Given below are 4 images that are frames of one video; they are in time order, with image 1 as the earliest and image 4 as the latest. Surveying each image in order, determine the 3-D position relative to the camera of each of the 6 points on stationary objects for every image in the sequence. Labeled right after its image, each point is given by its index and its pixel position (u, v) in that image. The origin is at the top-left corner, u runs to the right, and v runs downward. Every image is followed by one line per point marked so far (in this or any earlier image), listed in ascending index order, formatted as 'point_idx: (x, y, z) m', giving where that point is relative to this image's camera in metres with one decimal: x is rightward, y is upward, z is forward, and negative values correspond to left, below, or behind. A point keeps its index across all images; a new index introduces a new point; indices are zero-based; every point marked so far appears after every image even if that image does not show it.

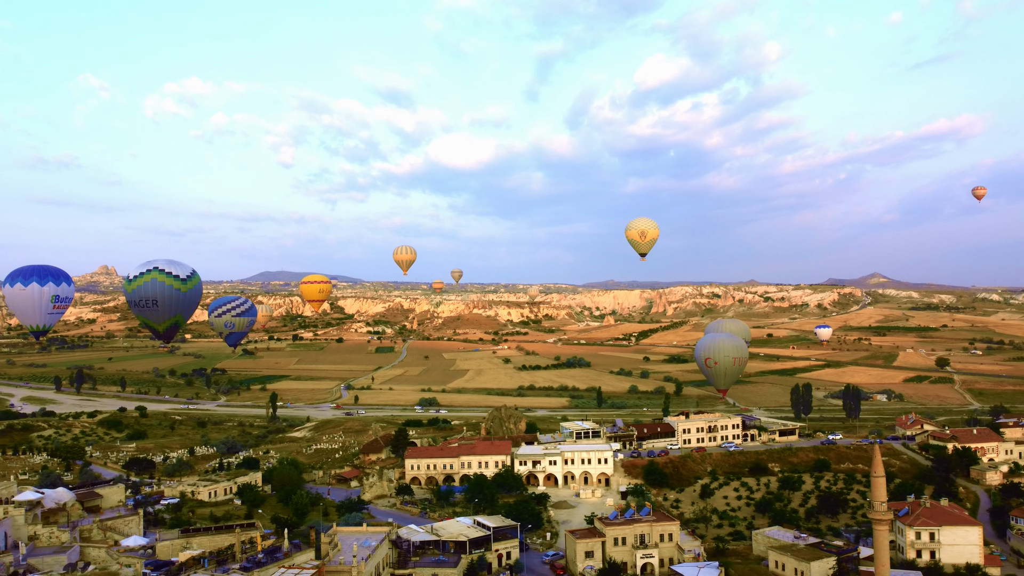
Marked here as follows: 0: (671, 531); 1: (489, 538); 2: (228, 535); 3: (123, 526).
0: (+4.2, -6.5, +19.5) m
1: (-0.6, -6.4, +18.7) m
2: (-6.0, -5.3, +15.8) m
3: (-9.5, -5.8, +17.9) m
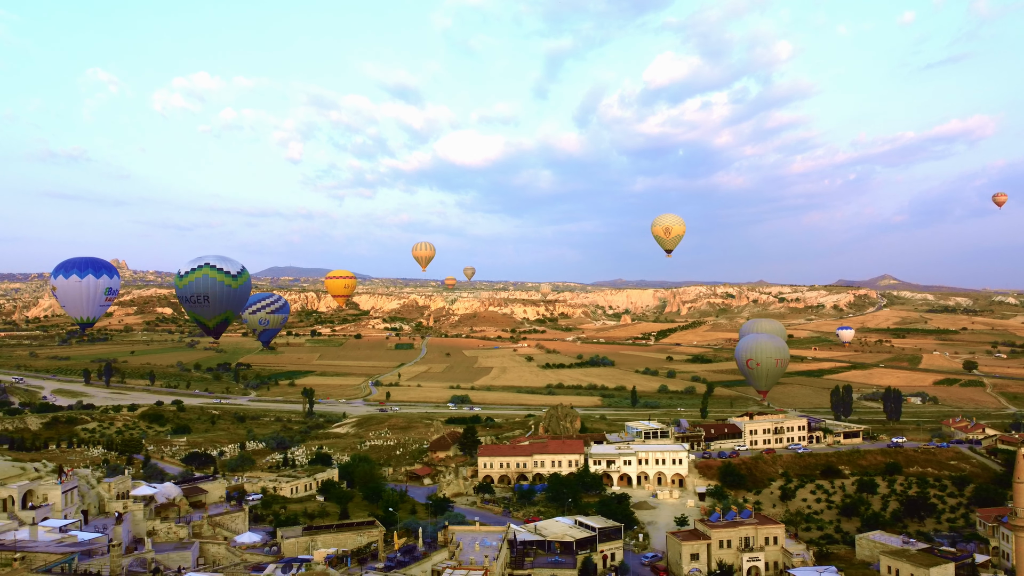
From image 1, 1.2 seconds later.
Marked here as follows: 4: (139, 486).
0: (+6.9, -6.4, +19.2) m
1: (+2.1, -6.3, +18.5) m
2: (-3.4, -5.2, +15.6) m
3: (-6.8, -5.6, +17.7) m
4: (-8.6, -4.6, +17.1) m
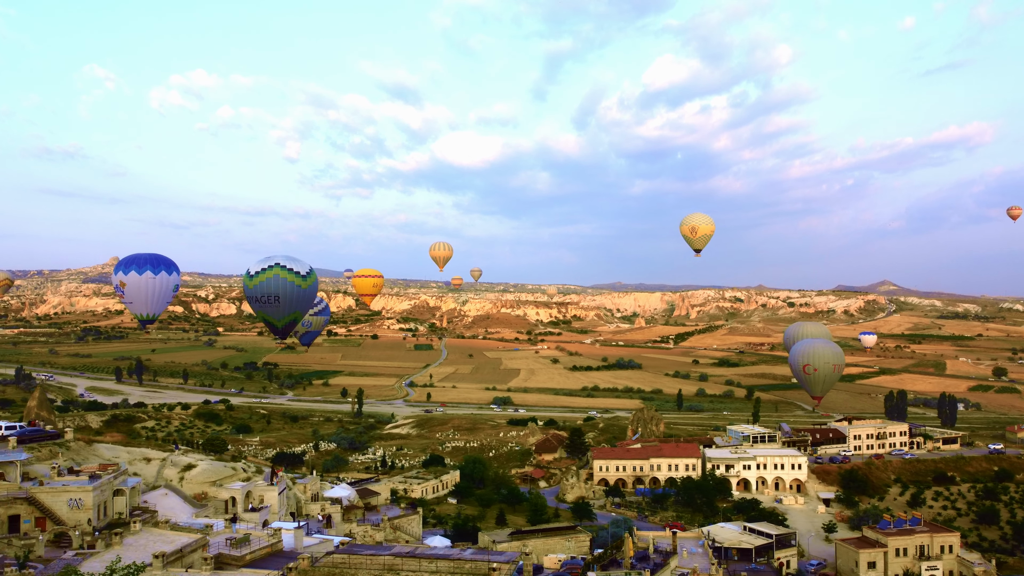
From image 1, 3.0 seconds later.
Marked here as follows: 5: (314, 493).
0: (+11.3, -6.5, +18.8) m
1: (+6.4, -6.4, +18.1) m
2: (+1.0, -5.2, +15.2) m
3: (-2.4, -5.6, +17.3) m
4: (-4.3, -4.5, +16.6) m
5: (-4.4, -4.5, +16.2) m
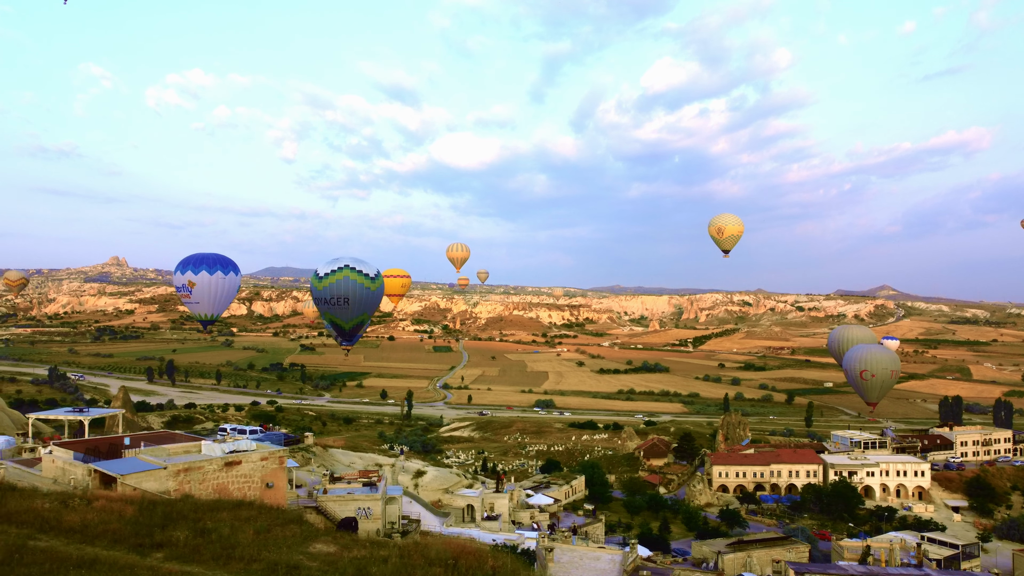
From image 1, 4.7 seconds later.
0: (+15.6, -6.7, +18.4) m
1: (+10.8, -6.5, +17.7) m
2: (+5.4, -5.2, +14.7) m
3: (+1.9, -5.6, +16.8) m
4: (+0.1, -4.6, +16.1) m
5: (0.0, -4.5, +15.7) m
